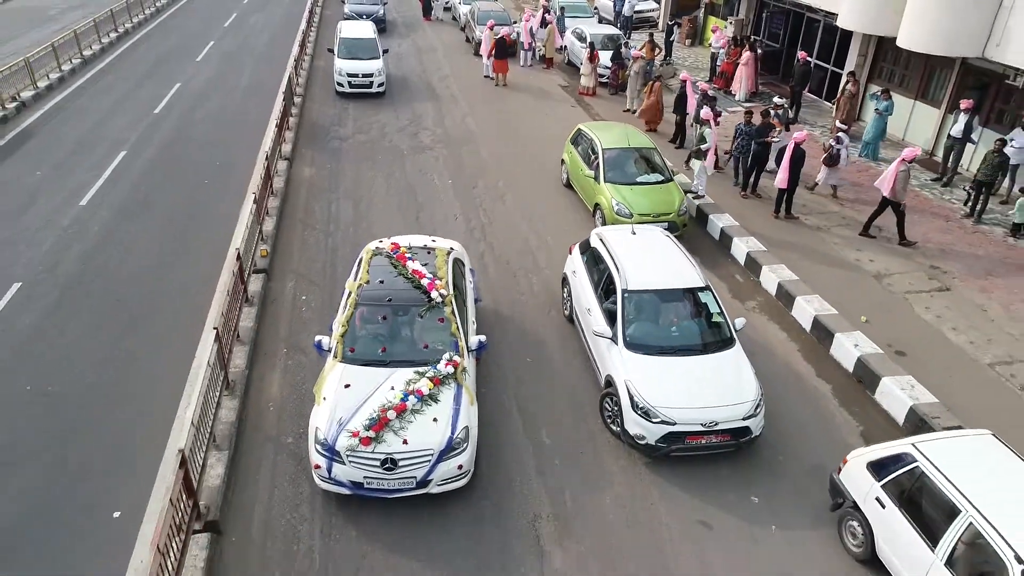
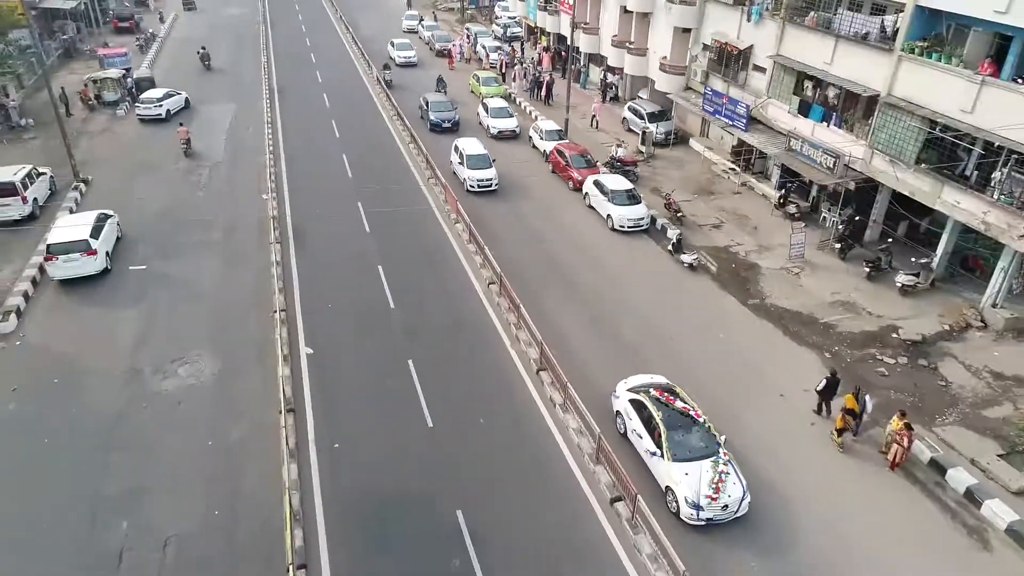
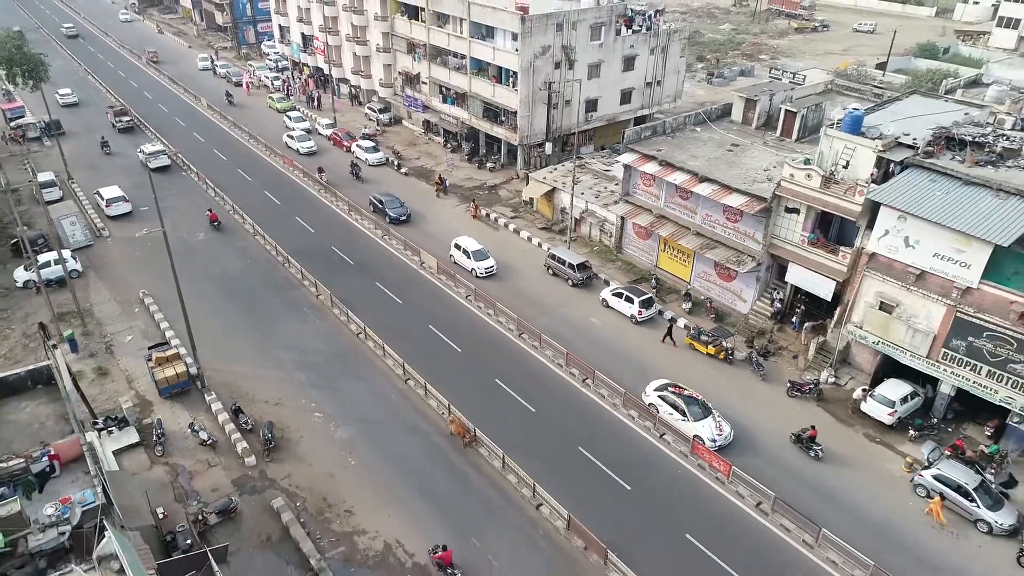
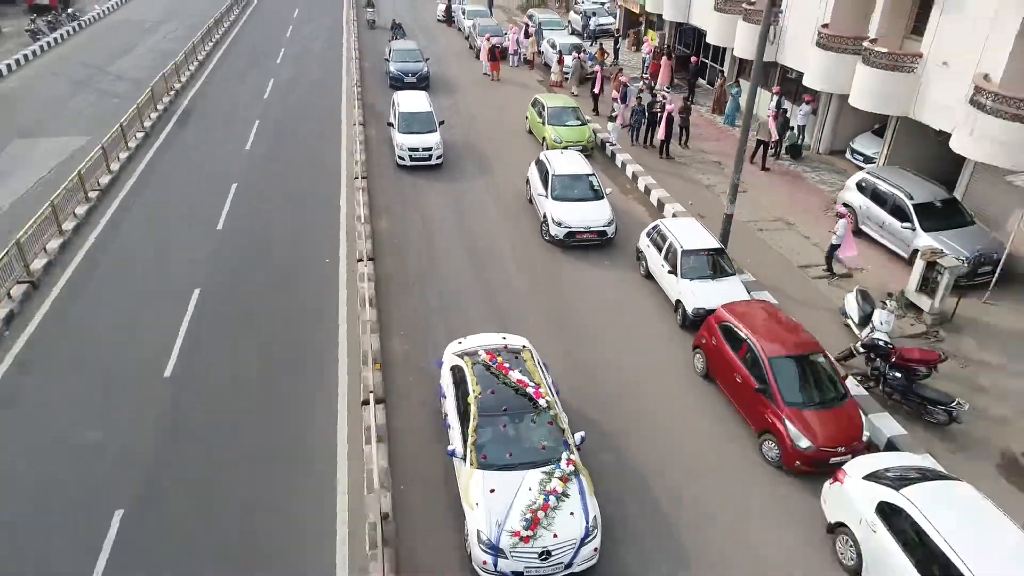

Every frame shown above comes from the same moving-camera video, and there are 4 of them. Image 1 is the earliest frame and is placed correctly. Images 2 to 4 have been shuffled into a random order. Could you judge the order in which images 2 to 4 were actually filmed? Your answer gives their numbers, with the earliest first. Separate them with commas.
4, 2, 3
